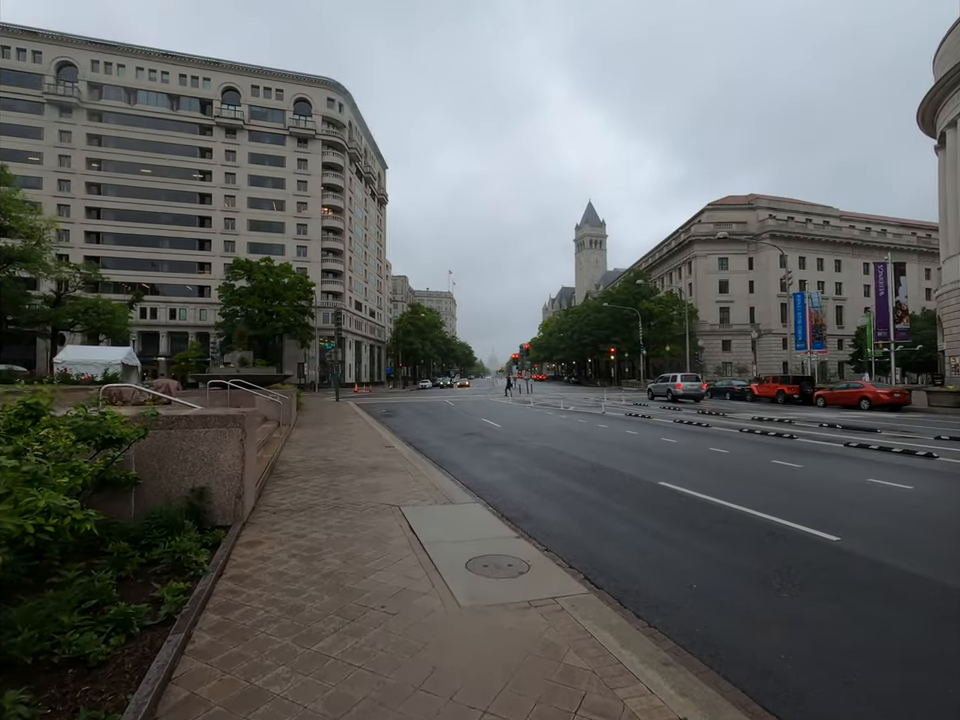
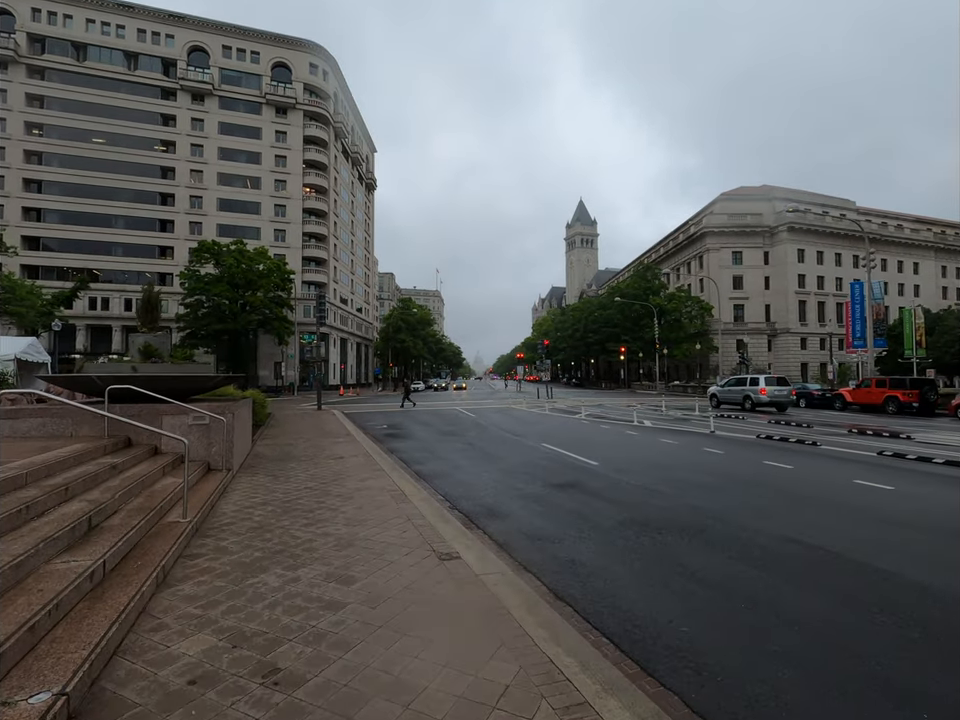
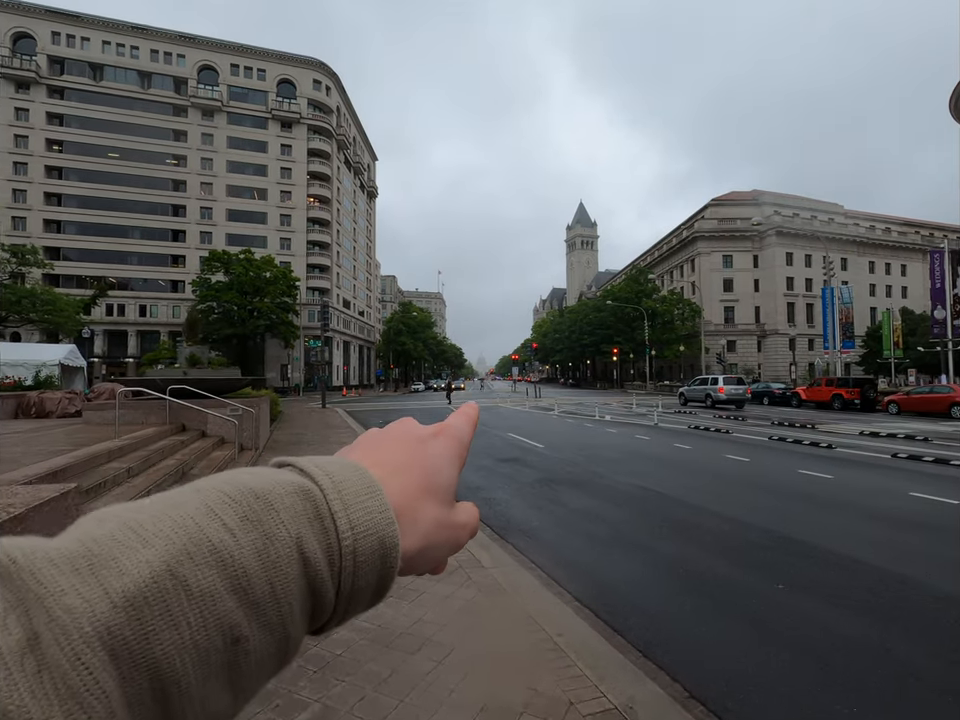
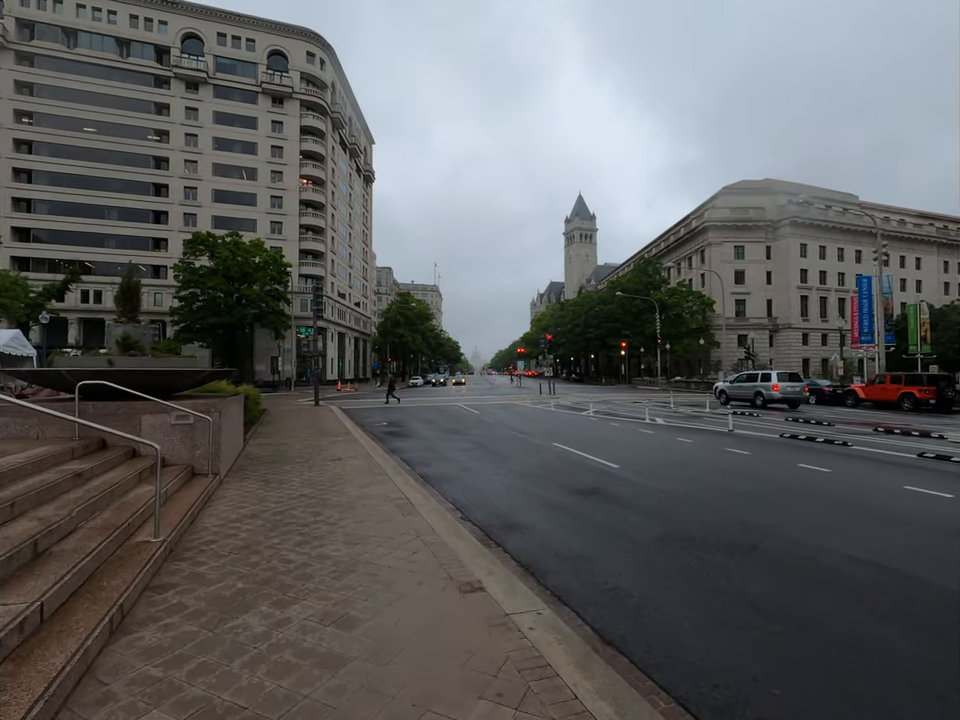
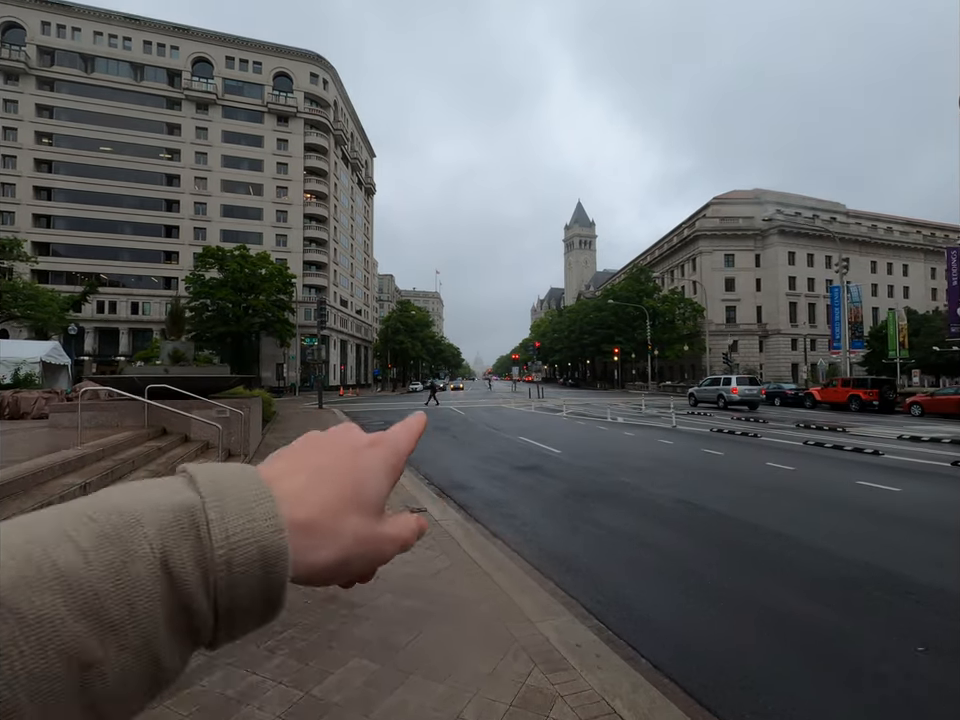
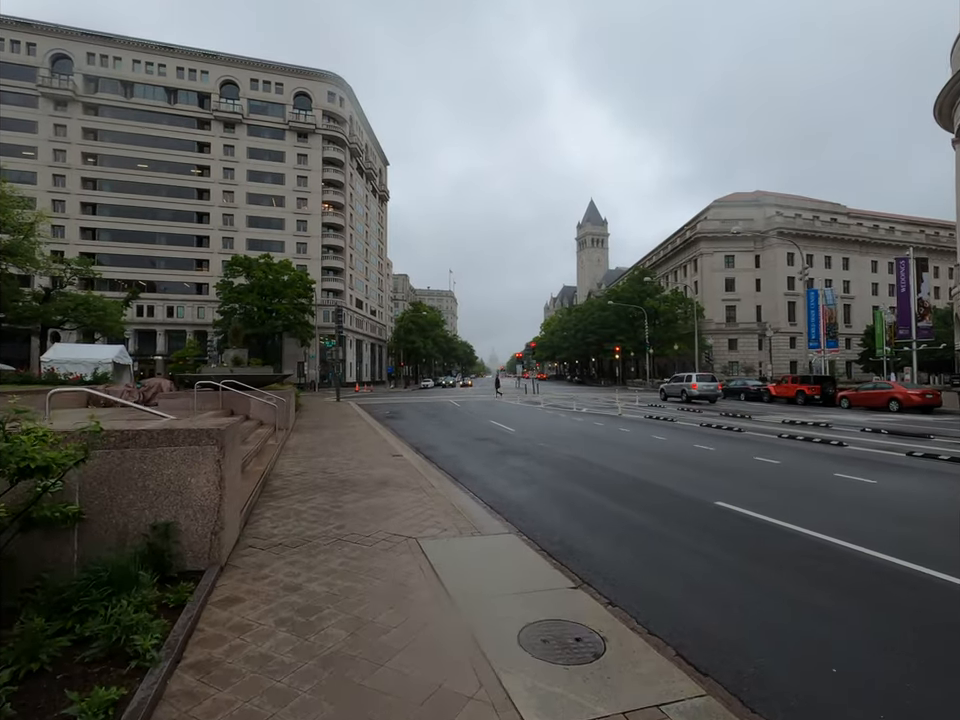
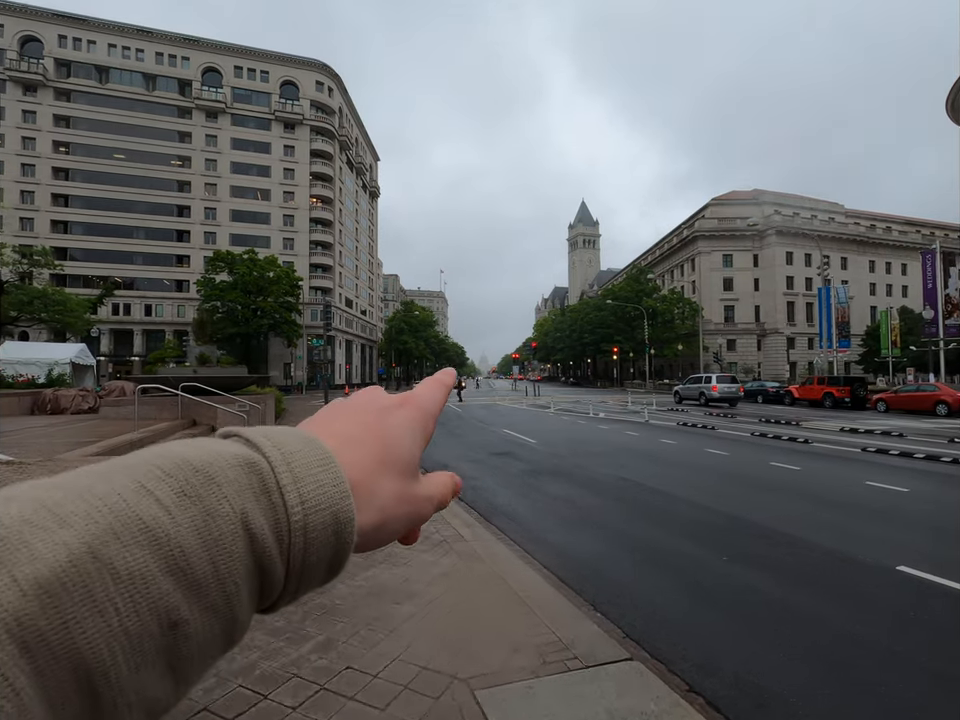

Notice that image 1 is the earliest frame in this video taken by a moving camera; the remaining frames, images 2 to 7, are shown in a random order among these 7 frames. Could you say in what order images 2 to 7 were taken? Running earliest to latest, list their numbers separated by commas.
6, 7, 3, 5, 2, 4
